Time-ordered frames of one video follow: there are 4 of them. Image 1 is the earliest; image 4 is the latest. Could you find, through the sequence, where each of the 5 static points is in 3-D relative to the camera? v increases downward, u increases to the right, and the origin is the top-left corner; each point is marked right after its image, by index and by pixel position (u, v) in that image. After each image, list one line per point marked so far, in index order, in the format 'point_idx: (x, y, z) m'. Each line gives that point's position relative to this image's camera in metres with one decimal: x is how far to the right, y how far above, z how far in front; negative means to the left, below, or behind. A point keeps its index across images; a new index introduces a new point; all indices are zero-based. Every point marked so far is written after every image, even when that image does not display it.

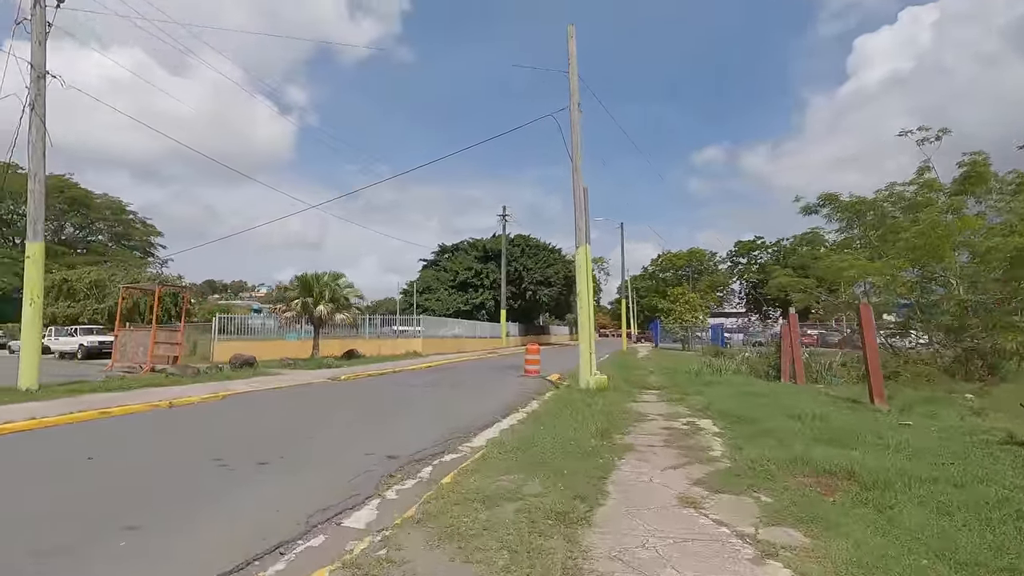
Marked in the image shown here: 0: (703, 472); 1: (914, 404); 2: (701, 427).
0: (+2.2, -2.1, +6.1) m
1: (+8.0, -2.3, +10.6) m
2: (+3.1, -2.3, +8.8) m
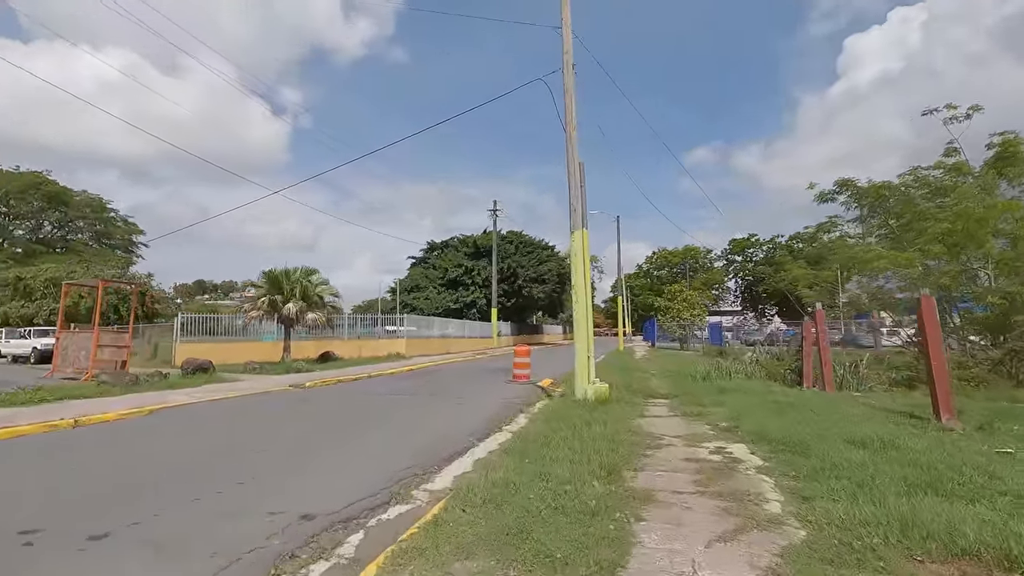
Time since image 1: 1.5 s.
0: (+1.9, -1.9, +4.0) m
1: (+7.7, -2.1, +8.6) m
2: (+2.8, -2.1, +6.7) m
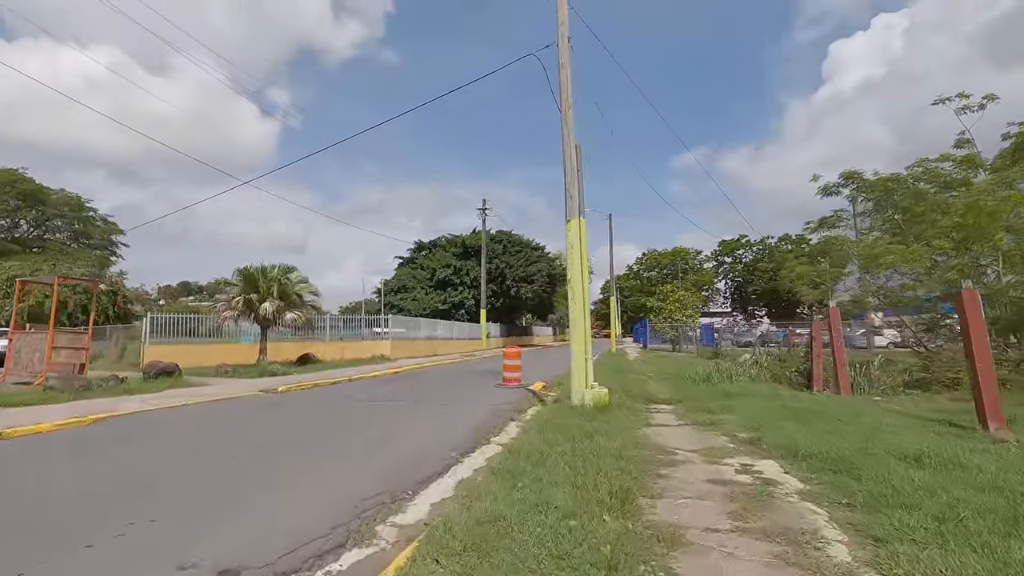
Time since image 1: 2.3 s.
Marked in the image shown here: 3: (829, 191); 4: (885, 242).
0: (+1.9, -1.8, +2.9) m
1: (+7.5, -2.0, +7.6) m
2: (+2.7, -2.0, +5.6) m
3: (+11.4, +3.5, +19.1) m
4: (+12.9, +1.5, +18.2) m
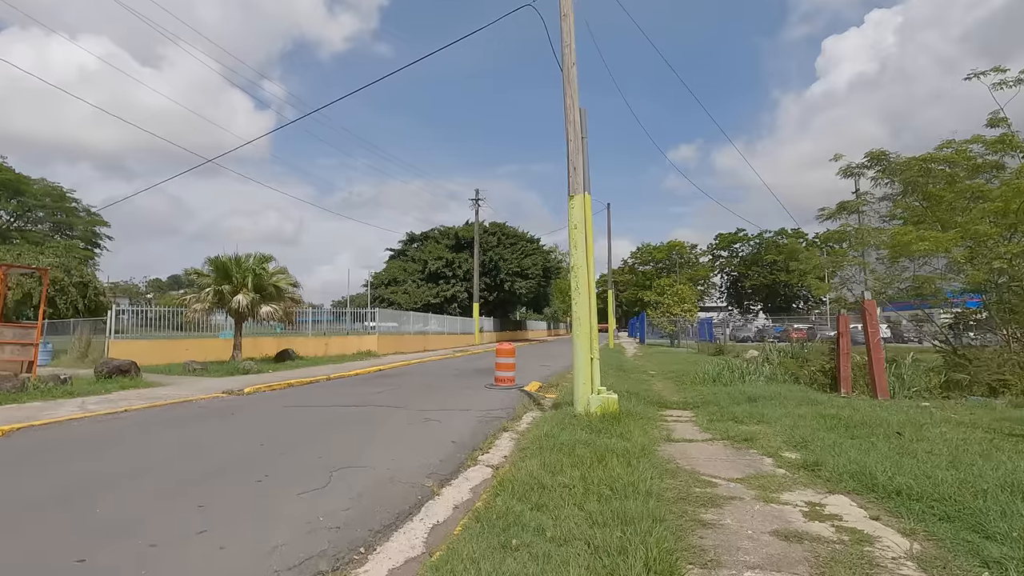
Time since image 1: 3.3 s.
0: (+1.8, -1.6, +1.3) m
1: (+7.5, -1.8, +6.1) m
2: (+2.7, -1.8, +4.1) m
3: (+11.2, +3.7, +17.6) m
4: (+12.7, +1.7, +16.8) m
